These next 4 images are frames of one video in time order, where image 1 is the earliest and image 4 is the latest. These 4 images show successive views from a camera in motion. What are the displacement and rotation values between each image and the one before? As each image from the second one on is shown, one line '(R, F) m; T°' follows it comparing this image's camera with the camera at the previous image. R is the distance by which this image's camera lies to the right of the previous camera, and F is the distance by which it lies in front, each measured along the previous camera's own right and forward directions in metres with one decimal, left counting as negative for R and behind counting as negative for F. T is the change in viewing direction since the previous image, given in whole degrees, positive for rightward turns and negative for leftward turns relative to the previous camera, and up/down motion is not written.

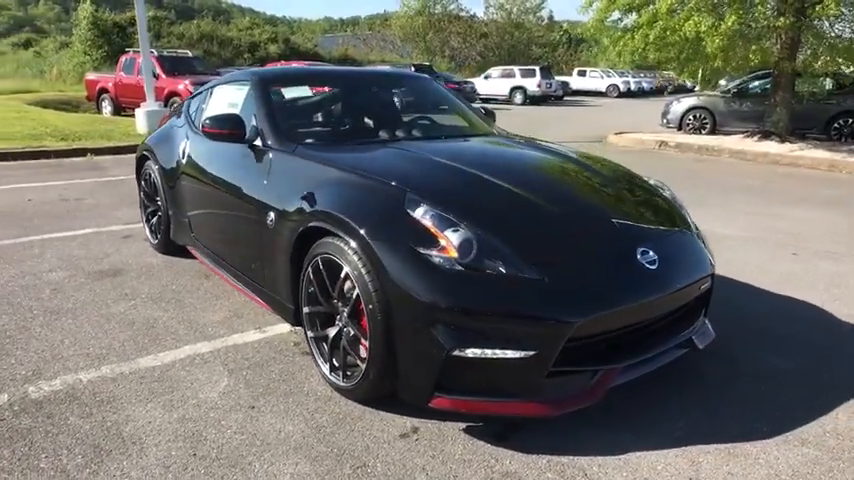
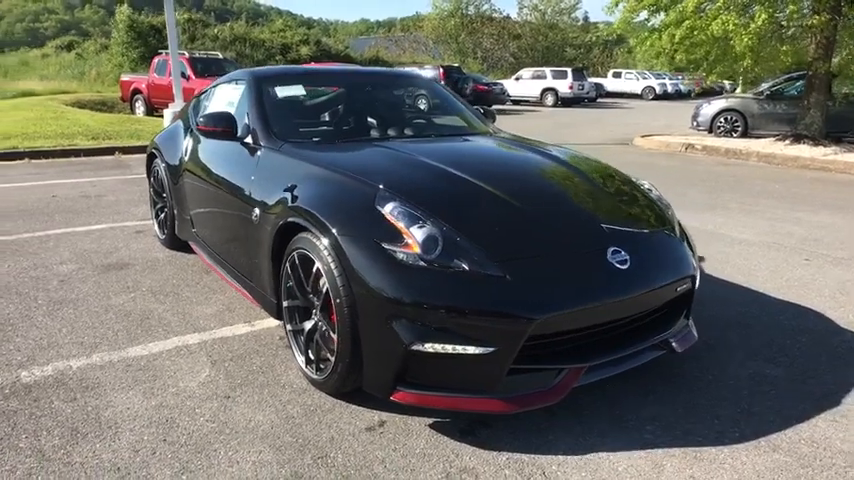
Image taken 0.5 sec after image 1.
(+0.3, 0.0) m; -3°
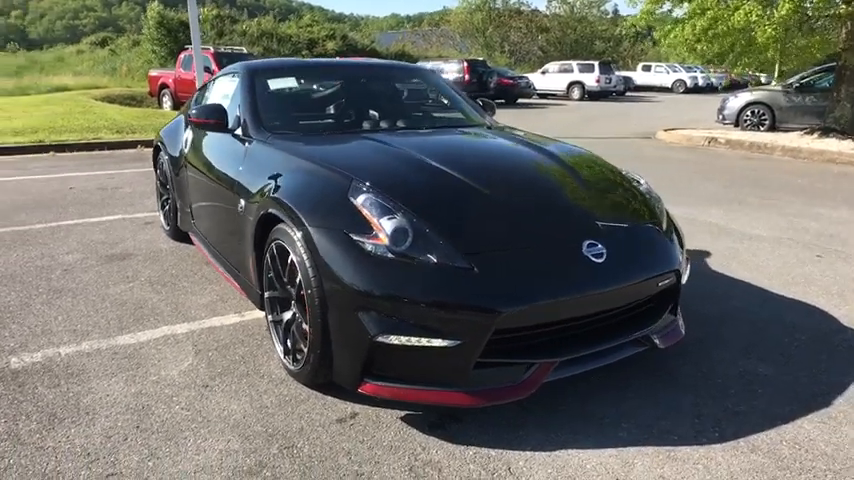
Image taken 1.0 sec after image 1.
(+0.3, 0.0) m; -3°
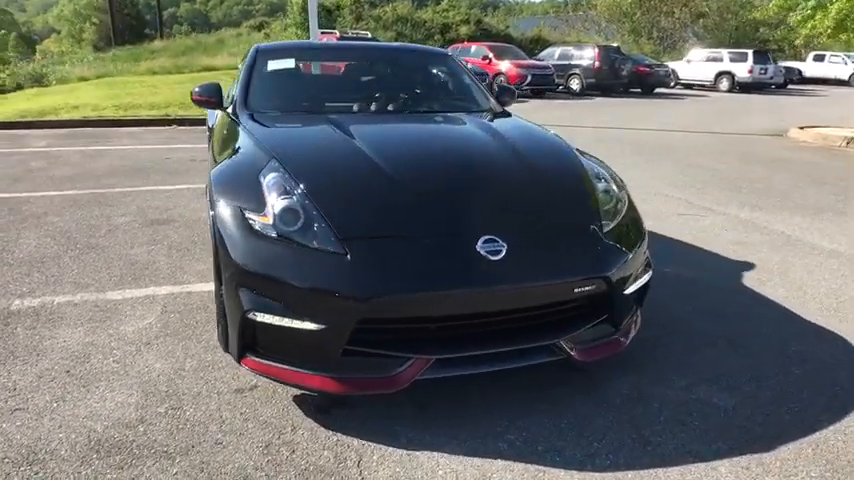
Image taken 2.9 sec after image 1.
(+1.1, +0.2) m; -13°
